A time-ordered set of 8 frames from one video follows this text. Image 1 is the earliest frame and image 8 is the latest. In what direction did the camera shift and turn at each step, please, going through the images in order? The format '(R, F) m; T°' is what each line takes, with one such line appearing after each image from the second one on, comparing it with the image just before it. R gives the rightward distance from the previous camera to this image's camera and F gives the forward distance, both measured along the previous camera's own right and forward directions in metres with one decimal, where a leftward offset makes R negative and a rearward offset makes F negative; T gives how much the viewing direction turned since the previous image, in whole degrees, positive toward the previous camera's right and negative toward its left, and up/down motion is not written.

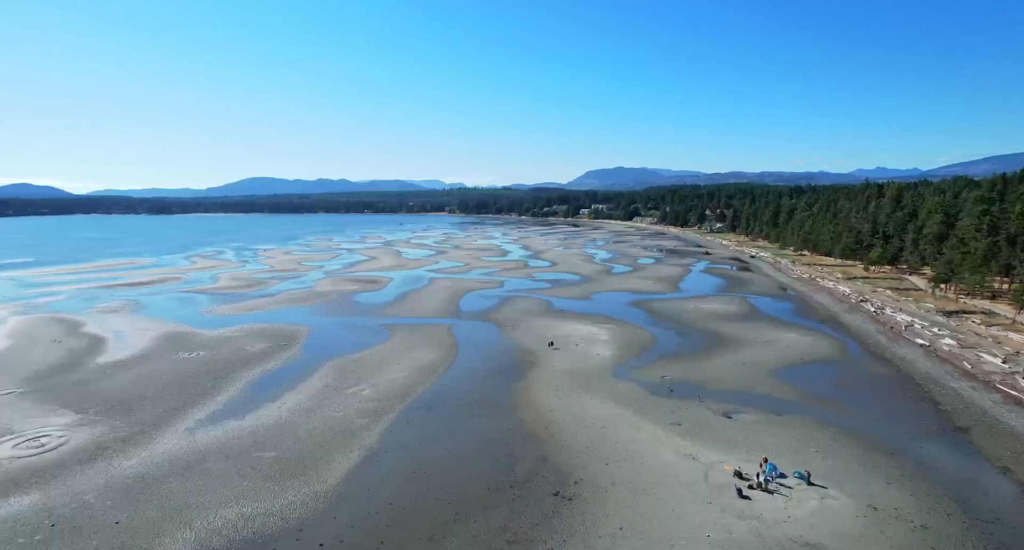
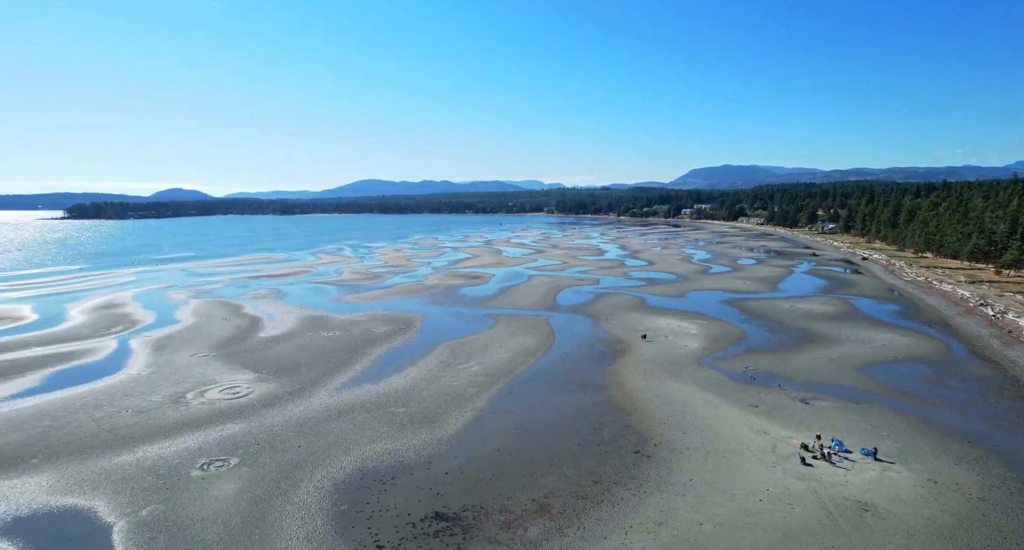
(+0.1, -1.8) m; -10°
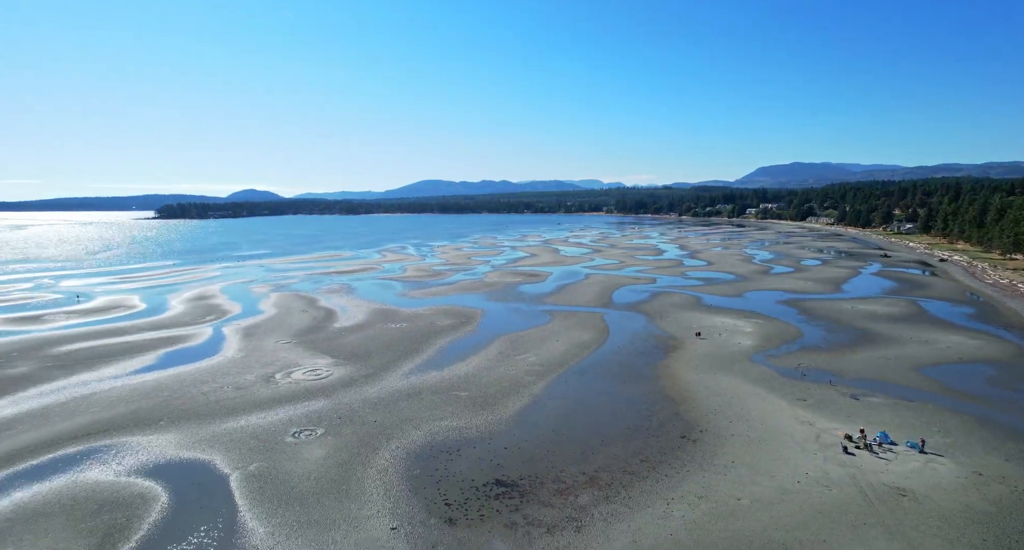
(+0.1, -1.0) m; -6°
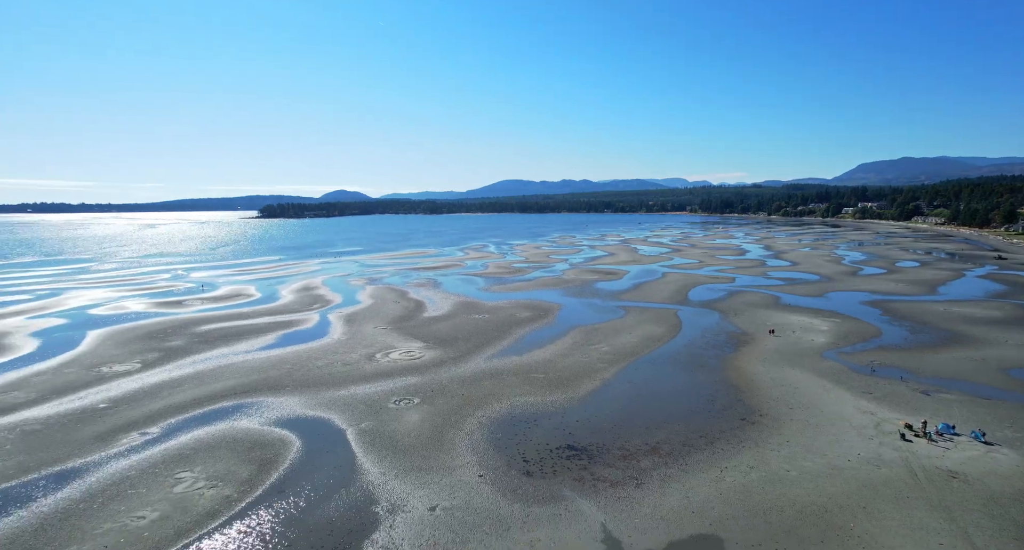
(+0.1, -1.5) m; -8°
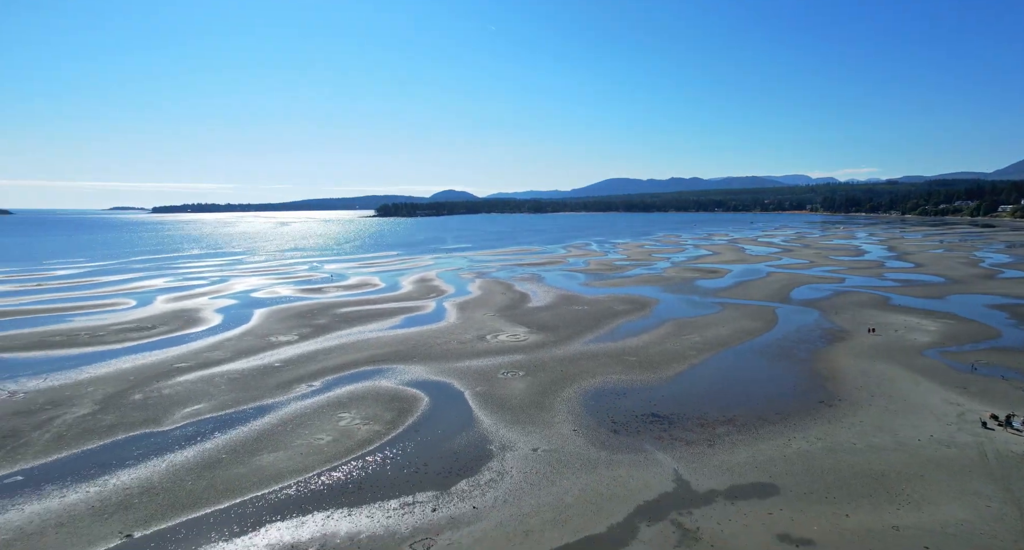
(+0.2, -2.0) m; -11°
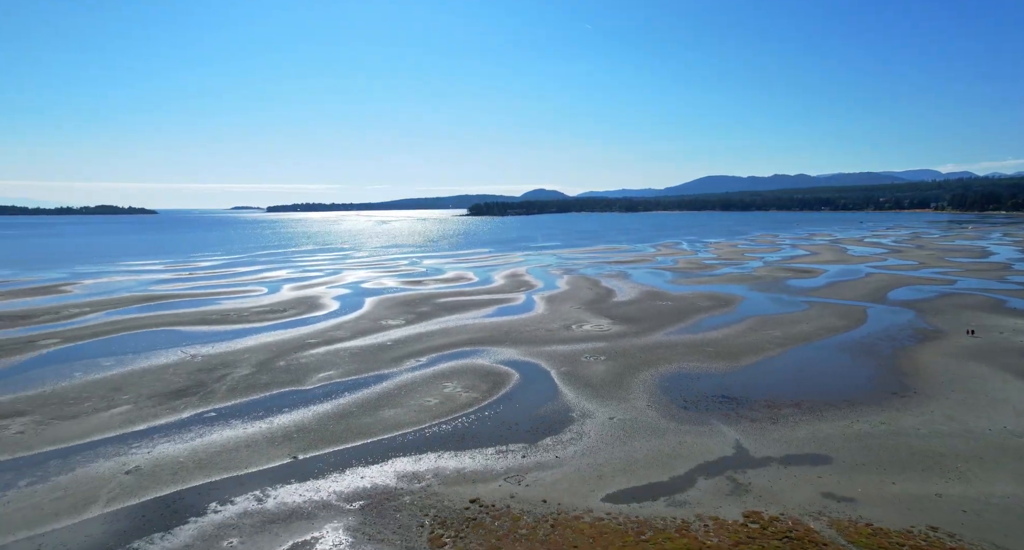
(+0.2, -1.8) m; -9°
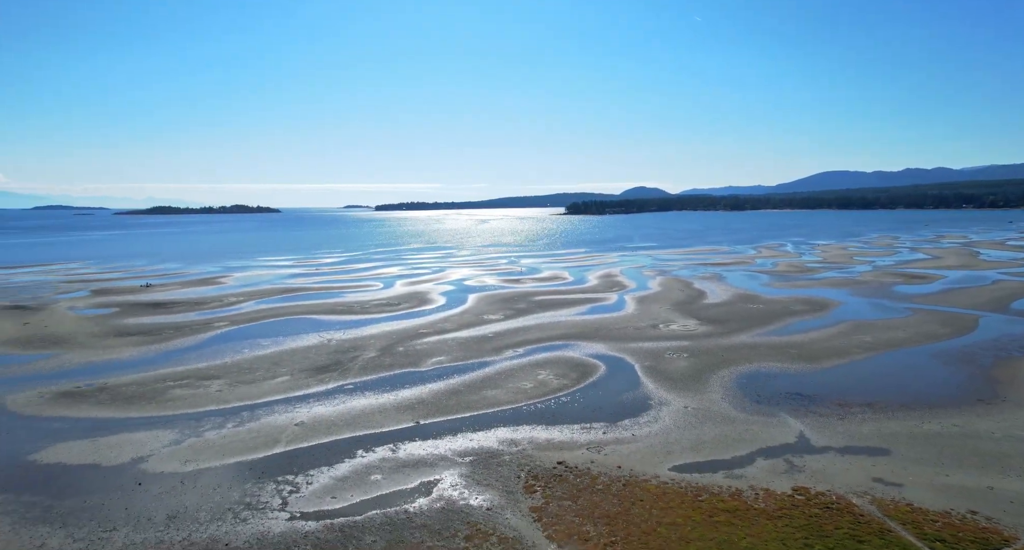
(+0.3, -2.0) m; -10°
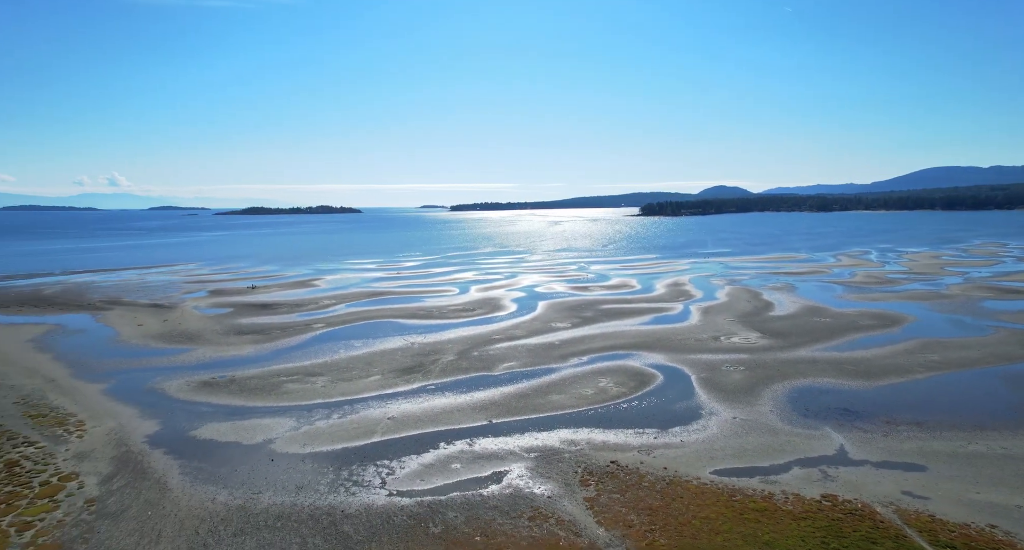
(+0.3, -1.8) m; -8°
